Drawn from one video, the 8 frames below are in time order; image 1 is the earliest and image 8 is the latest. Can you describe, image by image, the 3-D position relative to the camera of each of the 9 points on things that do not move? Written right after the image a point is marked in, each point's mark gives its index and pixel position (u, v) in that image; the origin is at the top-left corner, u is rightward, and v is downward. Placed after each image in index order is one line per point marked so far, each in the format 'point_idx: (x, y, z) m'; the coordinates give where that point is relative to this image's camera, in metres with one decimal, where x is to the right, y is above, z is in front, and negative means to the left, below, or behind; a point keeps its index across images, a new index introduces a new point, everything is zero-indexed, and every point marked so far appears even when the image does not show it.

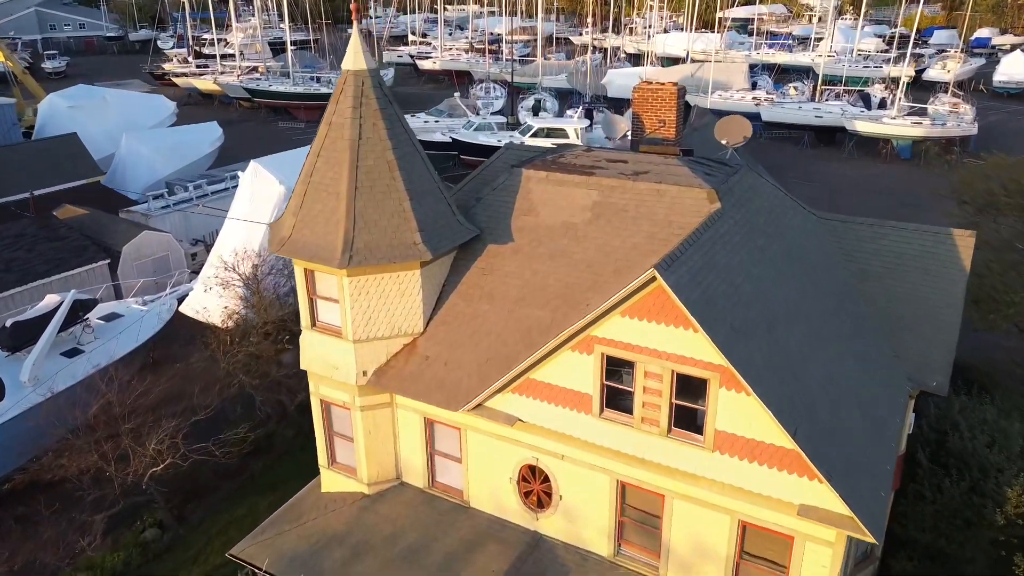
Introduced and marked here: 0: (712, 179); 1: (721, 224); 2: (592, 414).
0: (+1.9, +1.0, +6.7) m
1: (+1.9, +0.6, +6.3) m
2: (+0.7, -1.1, +5.9) m
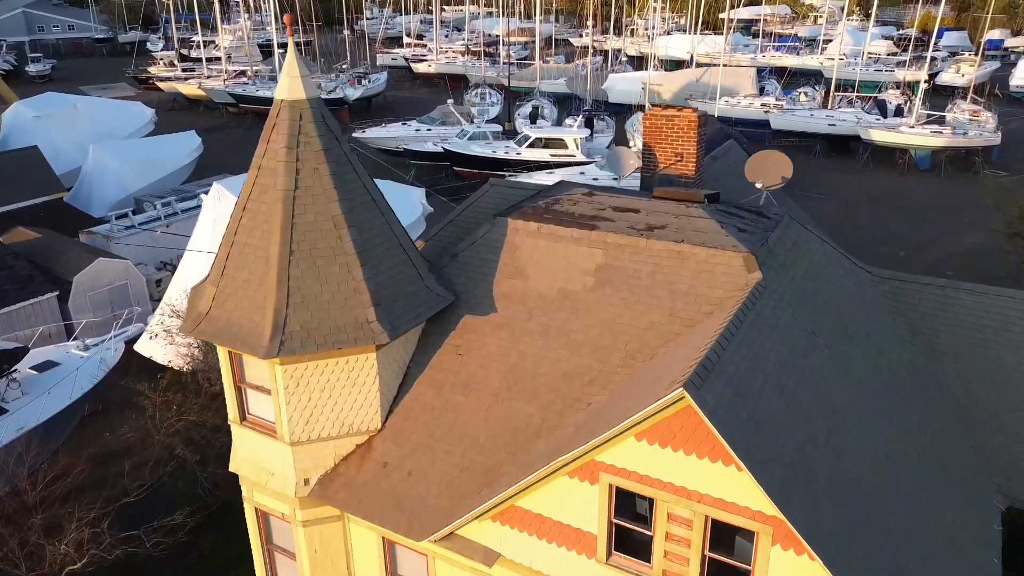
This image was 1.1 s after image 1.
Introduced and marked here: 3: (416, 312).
0: (+1.8, +0.4, +5.3) m
1: (+1.7, -0.1, +4.8) m
2: (+0.5, -1.7, +4.5) m
3: (-0.7, -0.2, +5.3) m
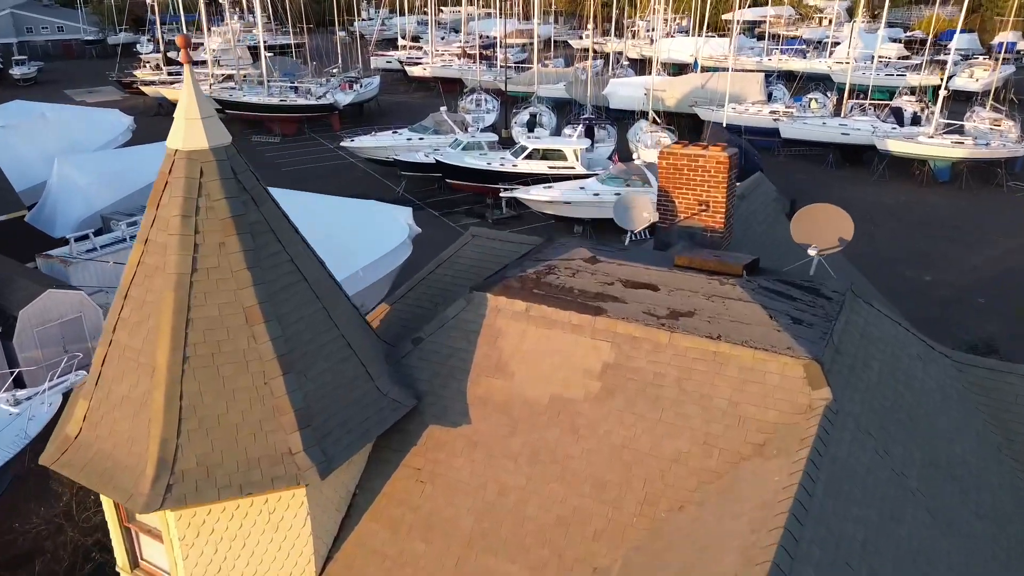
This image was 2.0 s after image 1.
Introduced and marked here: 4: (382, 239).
0: (+1.6, -0.2, +3.9) m
1: (+1.6, -0.7, +3.5) m
2: (+0.4, -2.3, +3.1) m
3: (-0.9, -0.8, +4.0) m
4: (-2.8, +1.0, +14.7) m
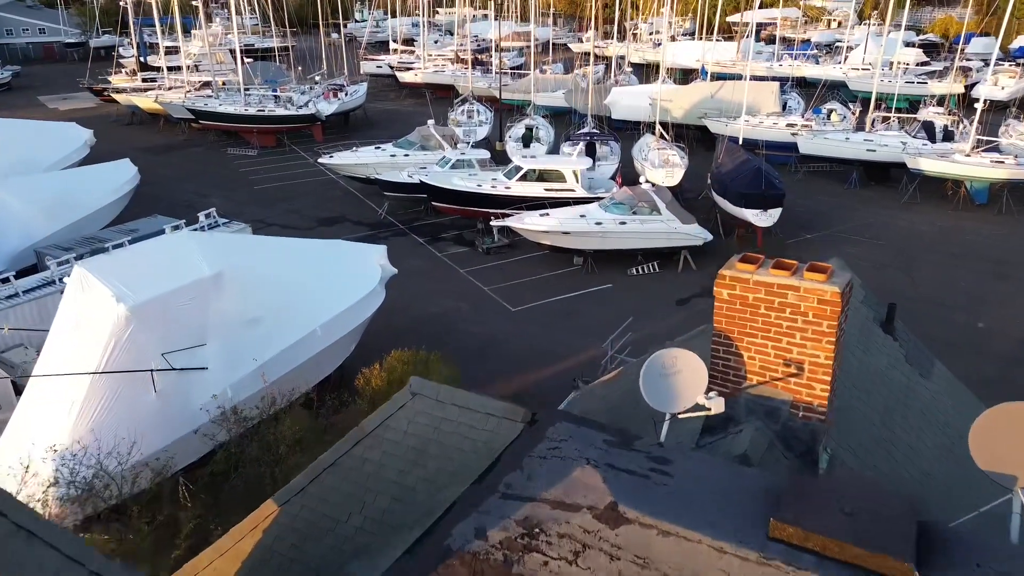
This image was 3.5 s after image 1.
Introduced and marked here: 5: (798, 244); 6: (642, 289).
0: (+1.5, -1.3, +1.7) m
1: (+1.4, -1.7, +1.3) m
2: (+0.2, -3.4, +0.9) m
3: (-1.1, -1.8, +1.8) m
4: (-3.0, 0.0, +12.5) m
5: (+7.8, +1.2, +19.2) m
6: (+3.2, 0.0, +17.1) m
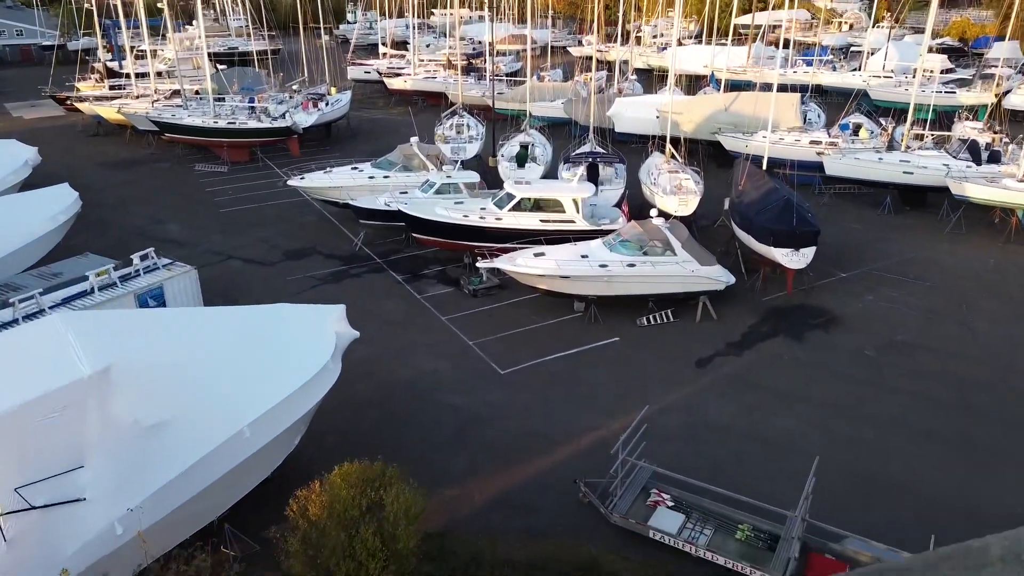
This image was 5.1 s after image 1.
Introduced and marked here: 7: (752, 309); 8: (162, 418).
0: (+1.2, -2.4, -0.9) m
1: (+1.2, -2.9, -1.3) m
2: (0.0, -4.5, -1.7) m
3: (-1.3, -3.0, -0.8) m
4: (-3.2, -1.1, +9.9) m
5: (+7.6, 0.0, +16.6) m
6: (+2.9, -1.2, +14.6) m
7: (+5.4, -0.5, +15.7) m
8: (-4.2, -1.6, +8.4) m
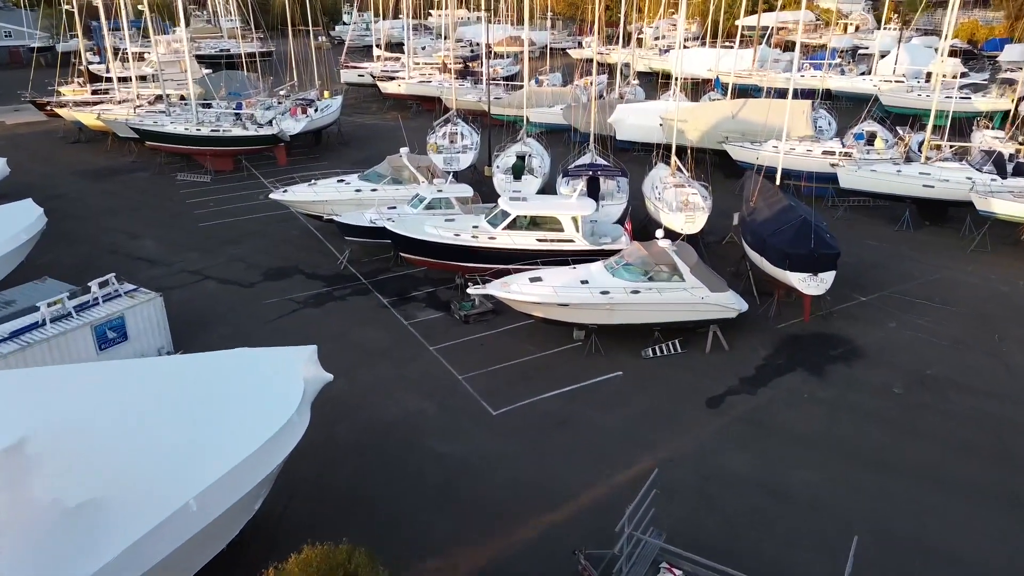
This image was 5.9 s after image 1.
0: (+1.1, -3.0, -2.1) m
1: (+1.1, -3.4, -2.5) m
2: (-0.1, -5.1, -2.9) m
3: (-1.4, -3.5, -2.0) m
4: (-3.4, -1.7, +8.7) m
5: (+7.5, -0.5, +15.4) m
6: (+2.8, -1.7, +13.3) m
7: (+5.2, -1.0, +14.4) m
8: (-4.3, -2.1, +7.2) m
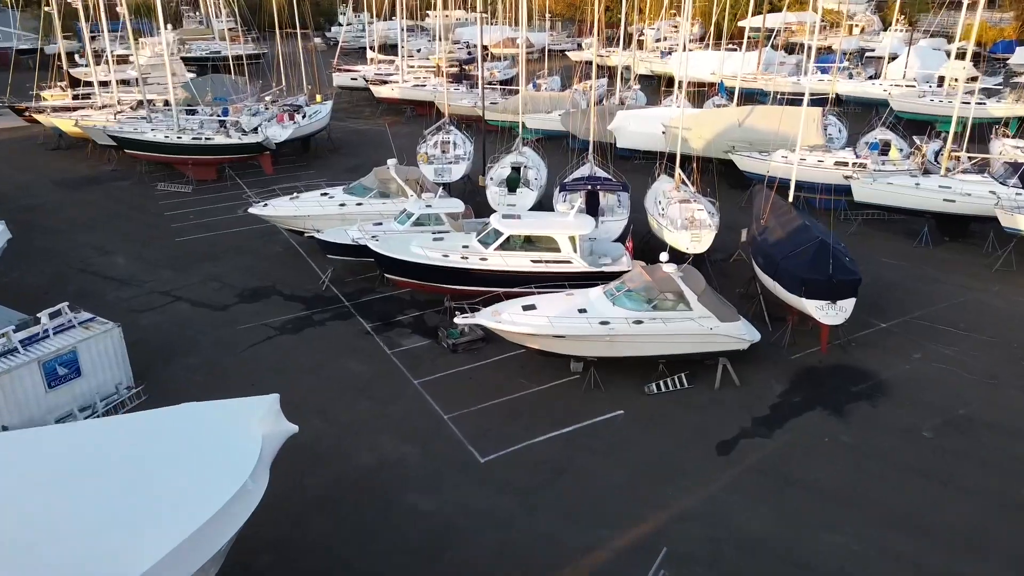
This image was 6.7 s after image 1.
0: (+1.0, -3.5, -3.3) m
1: (+0.9, -4.0, -3.7) m
2: (-0.3, -5.6, -4.1) m
3: (-1.5, -4.1, -3.2) m
4: (-3.5, -2.2, +7.5) m
5: (+7.3, -1.1, +14.2) m
6: (+2.7, -2.3, +12.1) m
7: (+5.1, -1.6, +13.3) m
8: (-4.5, -2.7, +6.0) m
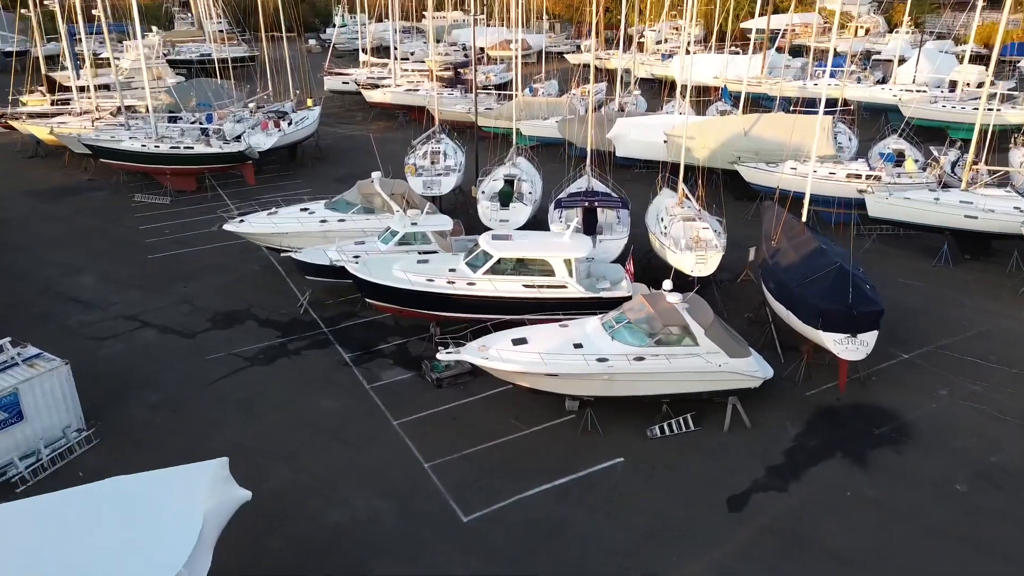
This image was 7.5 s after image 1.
0: (+0.8, -4.1, -4.5) m
1: (+0.7, -4.5, -4.9) m
2: (-0.5, -6.2, -5.3) m
3: (-1.7, -4.6, -4.4) m
4: (-3.7, -2.8, +6.3) m
5: (+7.1, -1.6, +13.0) m
6: (+2.5, -2.8, +11.0) m
7: (+4.9, -2.1, +12.1) m
8: (-4.7, -3.2, +4.8) m
